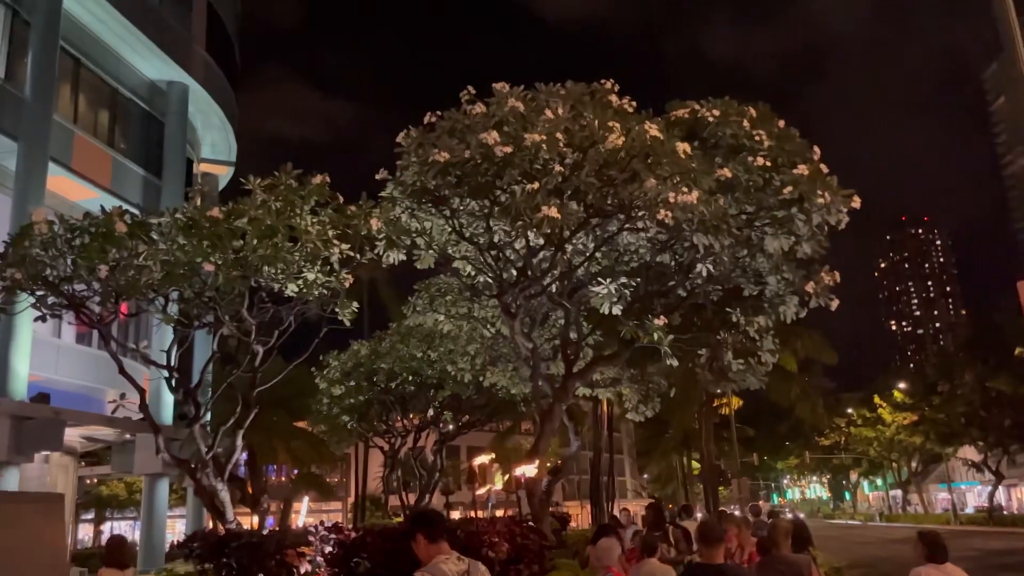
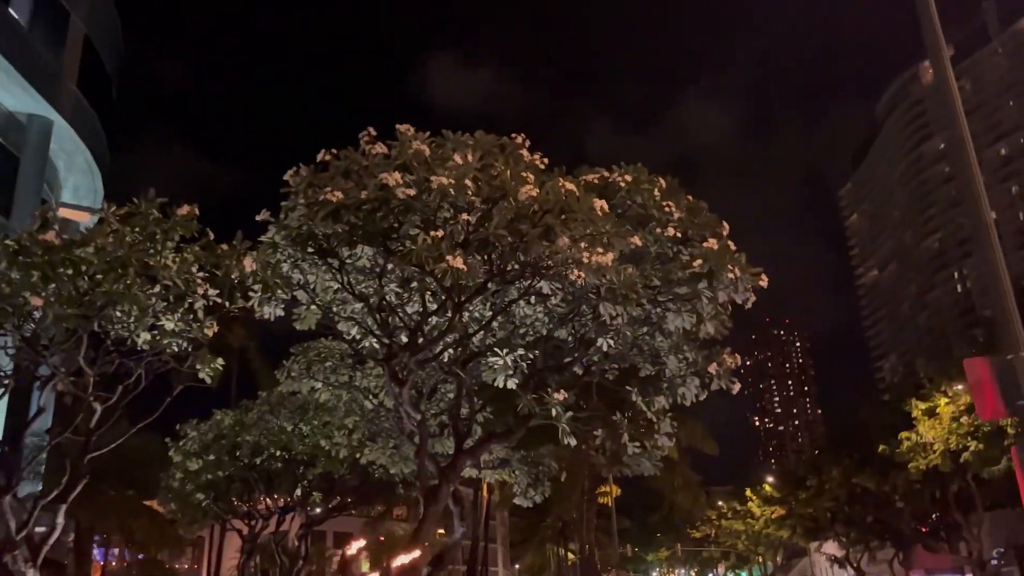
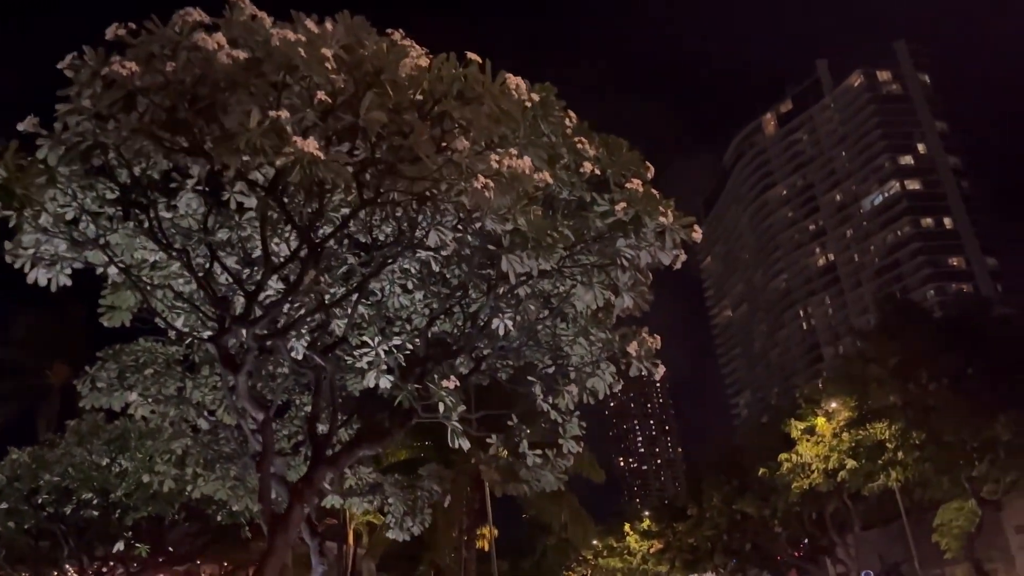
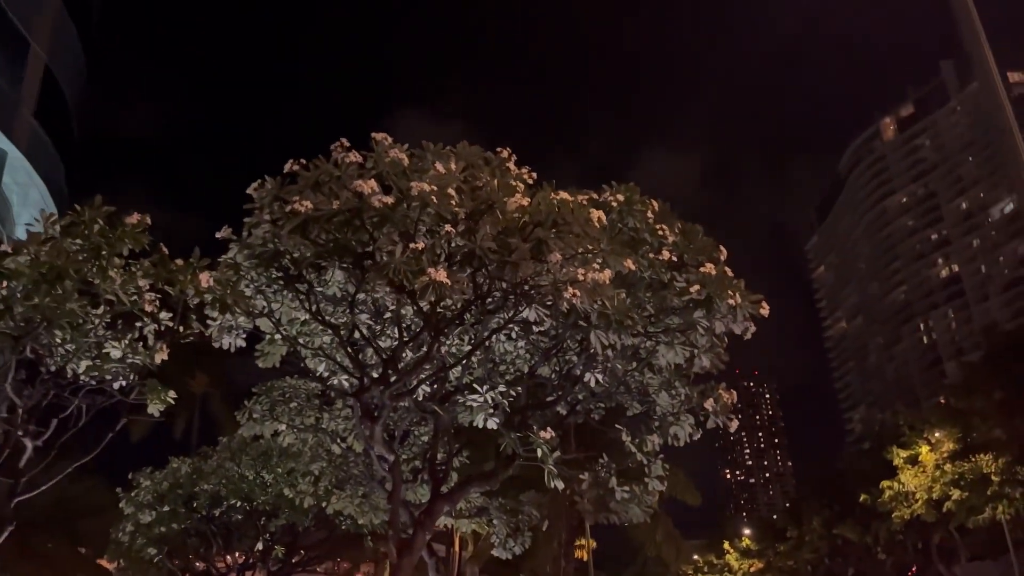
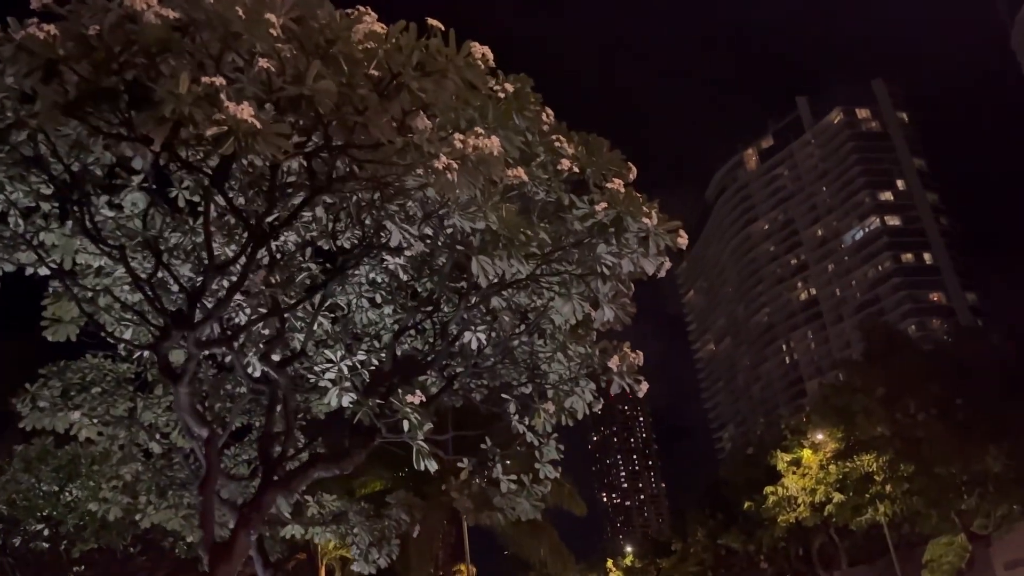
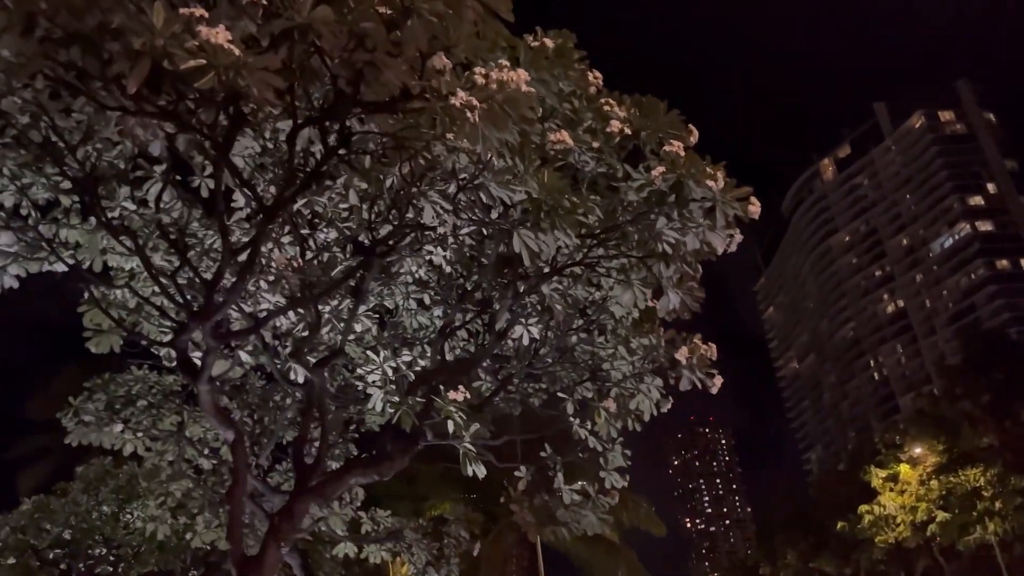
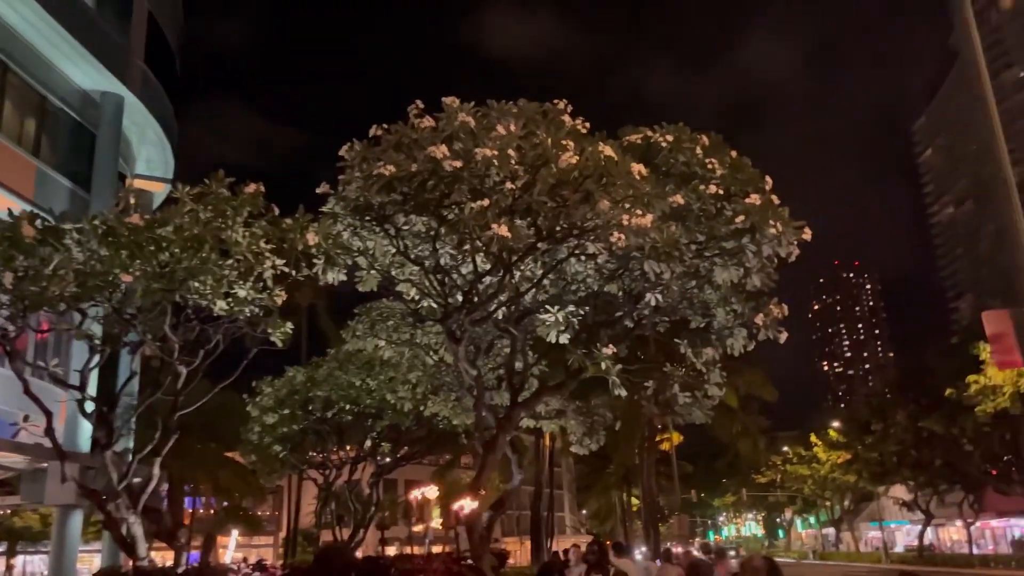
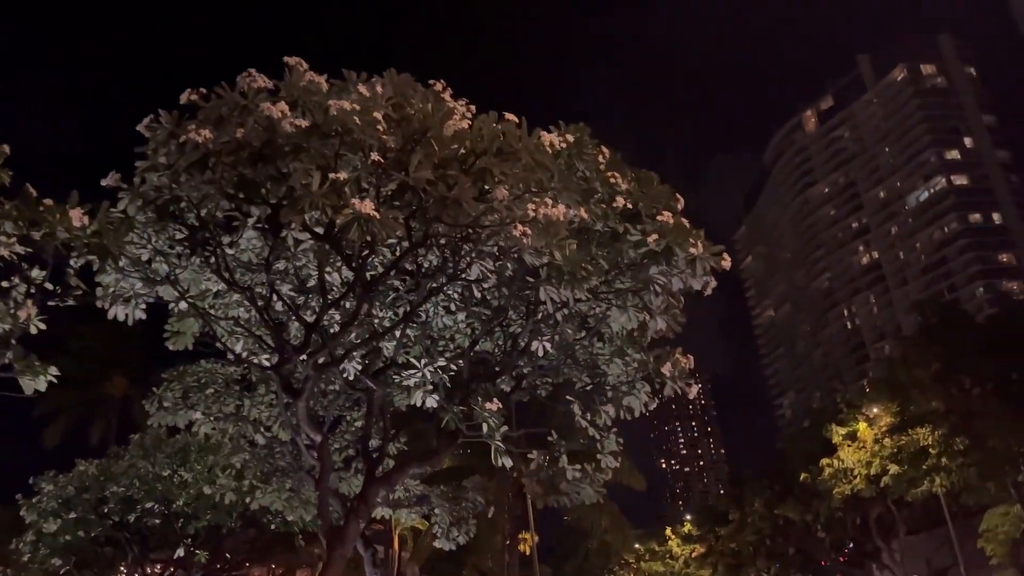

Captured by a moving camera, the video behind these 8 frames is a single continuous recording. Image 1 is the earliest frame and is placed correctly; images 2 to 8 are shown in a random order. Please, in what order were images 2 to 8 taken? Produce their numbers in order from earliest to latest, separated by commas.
7, 2, 4, 8, 3, 5, 6
